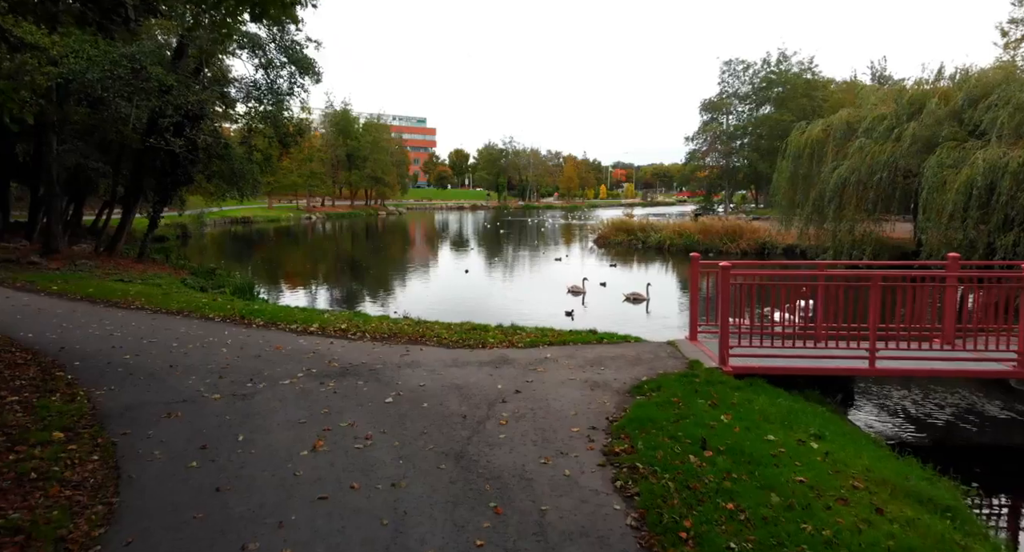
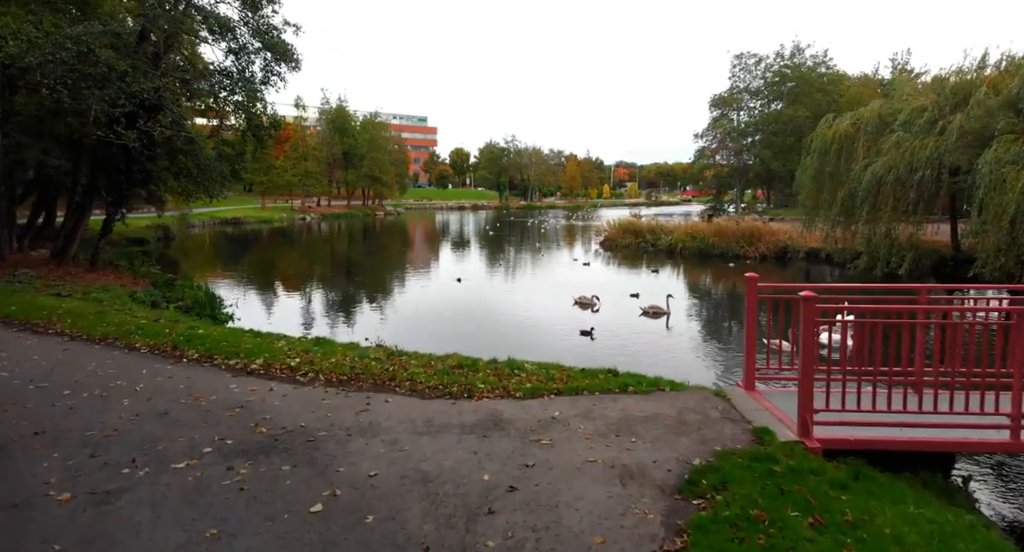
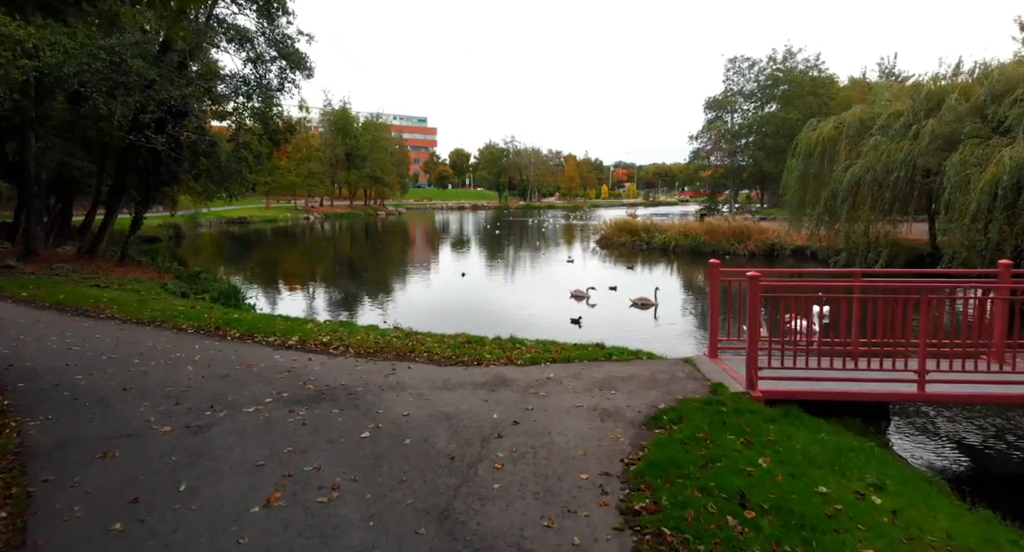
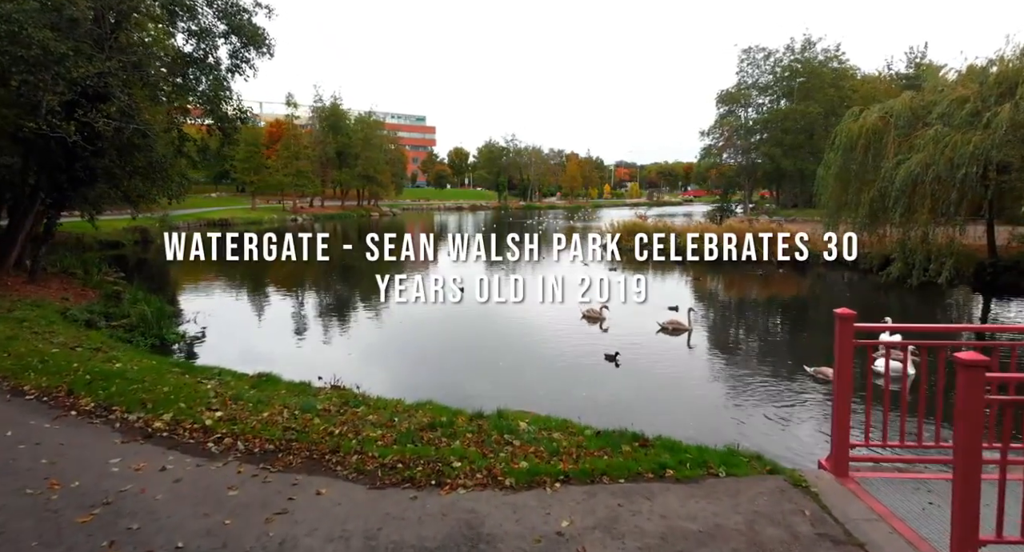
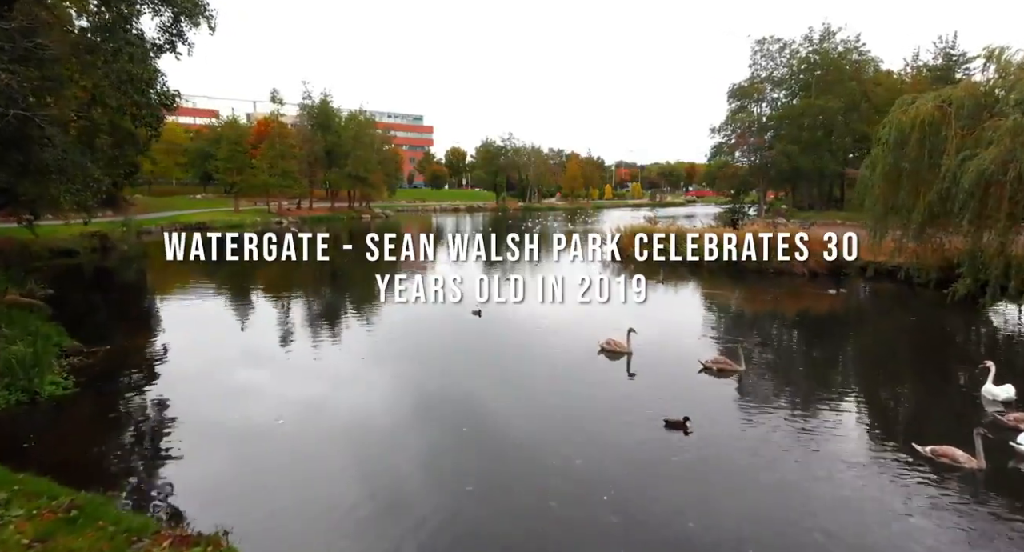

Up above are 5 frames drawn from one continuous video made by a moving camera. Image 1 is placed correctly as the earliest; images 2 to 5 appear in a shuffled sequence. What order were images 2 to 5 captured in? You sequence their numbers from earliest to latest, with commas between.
3, 2, 4, 5
